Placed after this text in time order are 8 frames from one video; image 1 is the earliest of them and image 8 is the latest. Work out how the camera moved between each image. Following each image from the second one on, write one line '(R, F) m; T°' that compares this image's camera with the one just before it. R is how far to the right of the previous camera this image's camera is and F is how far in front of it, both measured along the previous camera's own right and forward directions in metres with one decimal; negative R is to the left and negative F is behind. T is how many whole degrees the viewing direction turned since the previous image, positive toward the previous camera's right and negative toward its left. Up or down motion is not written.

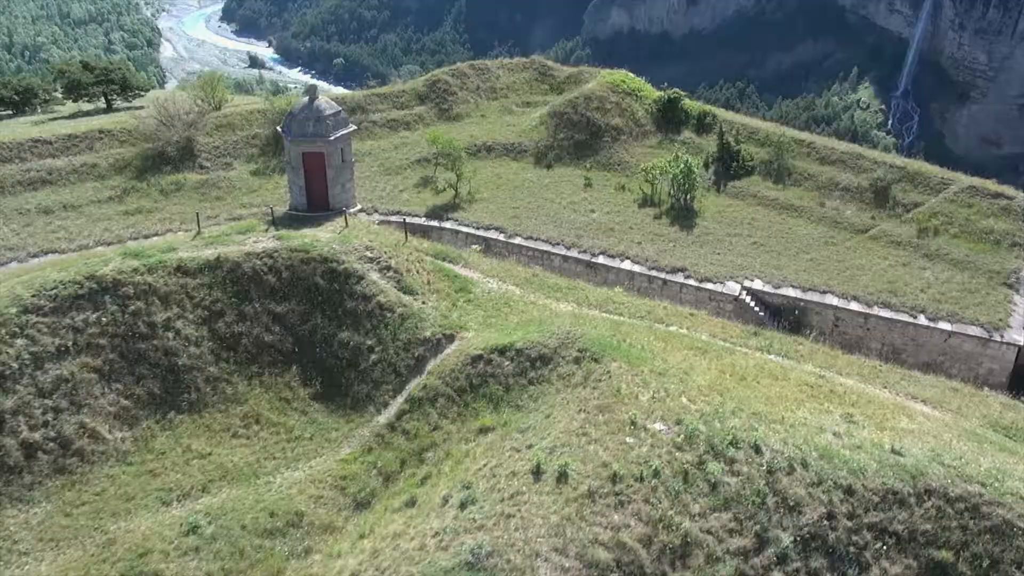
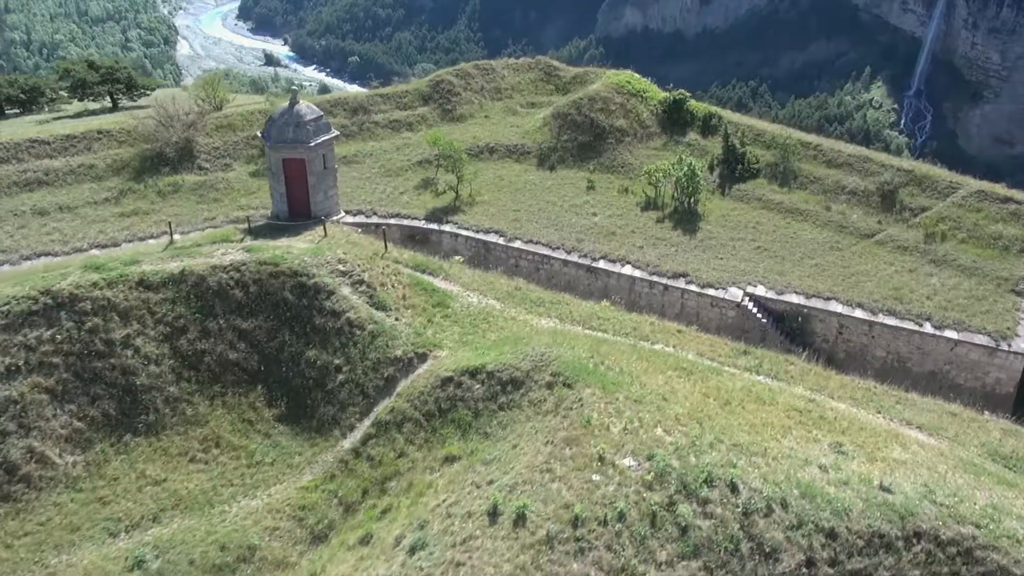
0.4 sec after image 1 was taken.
(+0.3, +0.3) m; -1°
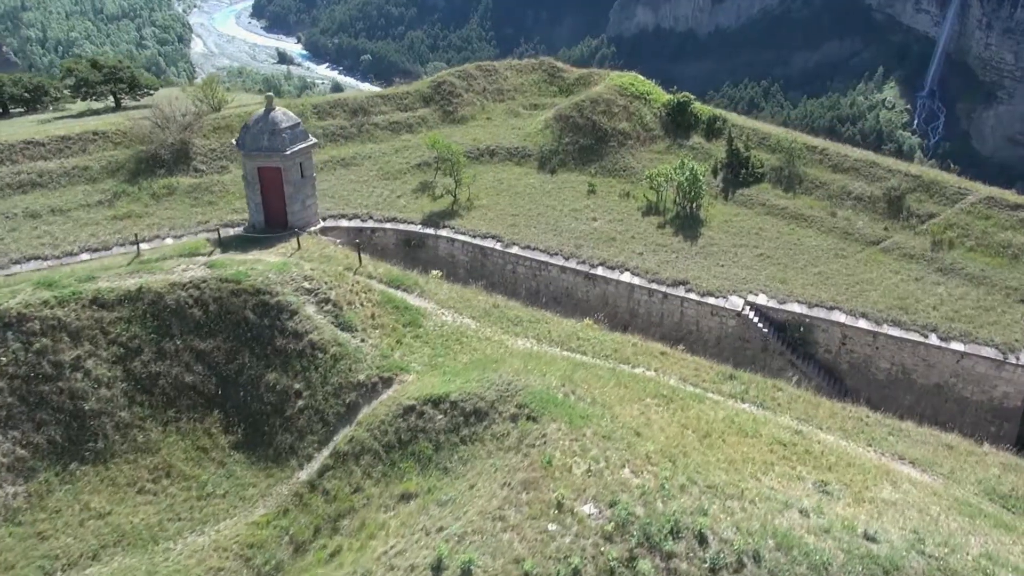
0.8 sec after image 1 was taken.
(+0.3, +0.4) m; -1°
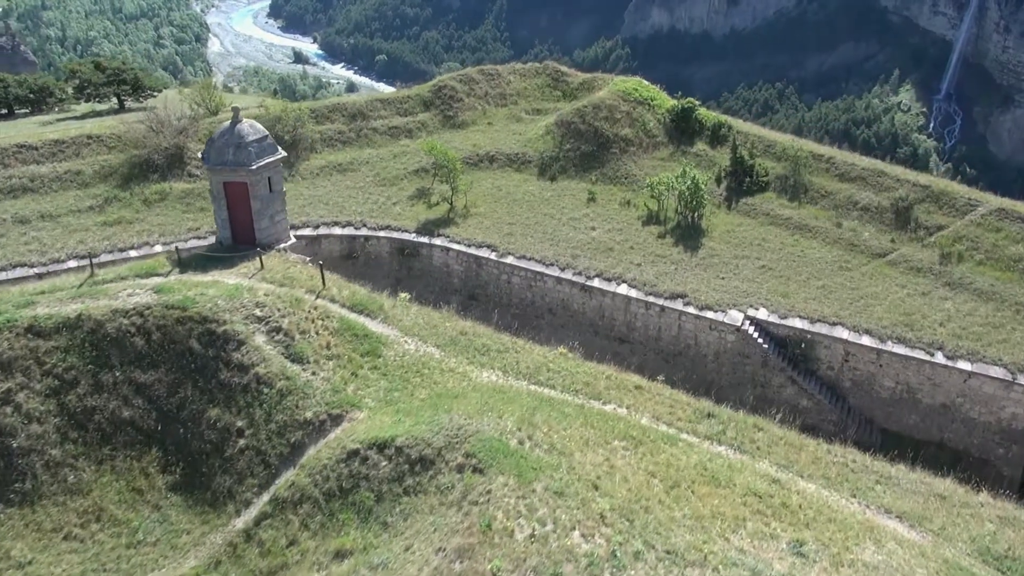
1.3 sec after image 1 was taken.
(+0.4, +0.4) m; -1°
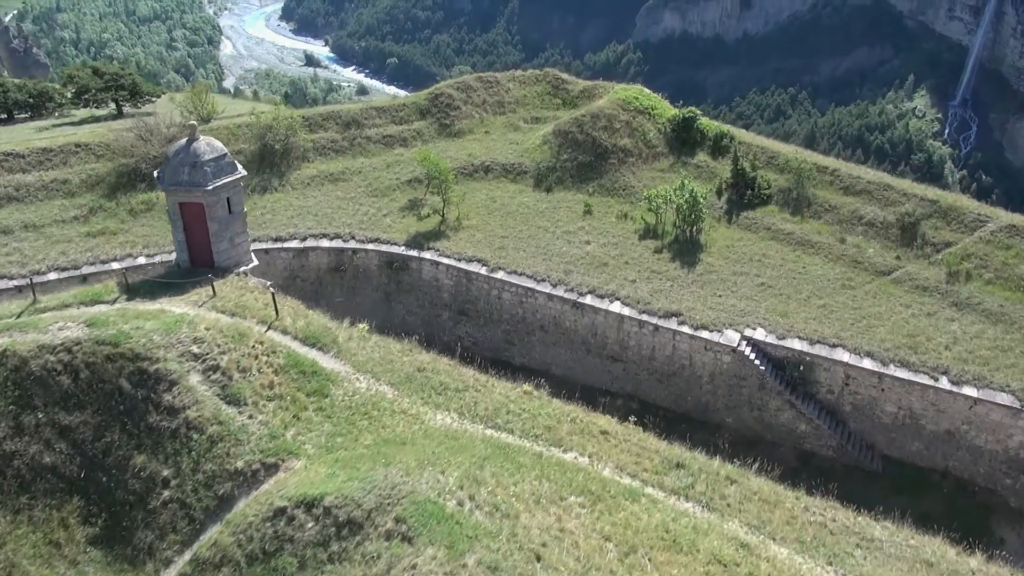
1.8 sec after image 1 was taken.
(+0.4, +0.5) m; -1°
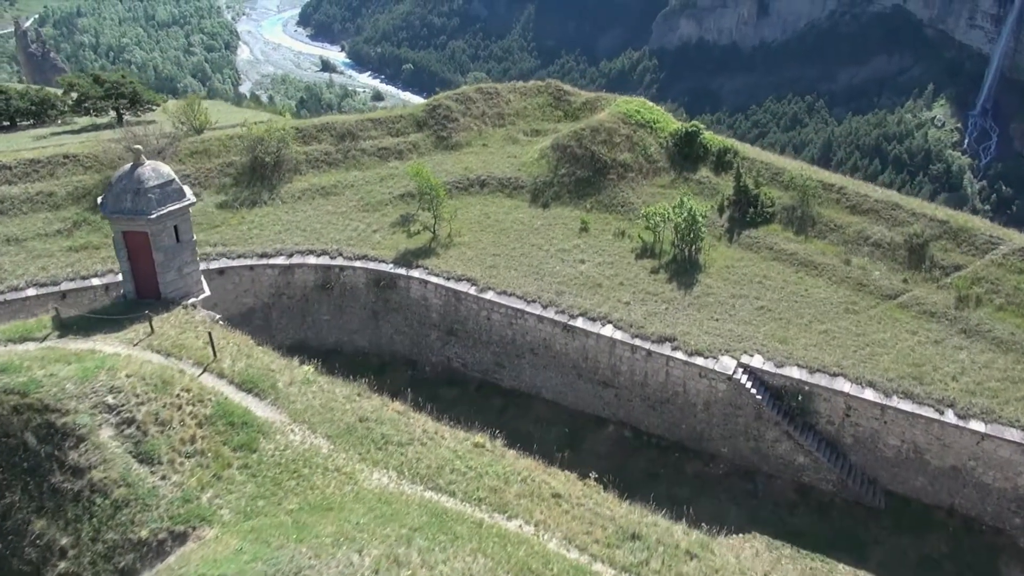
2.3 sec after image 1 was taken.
(+0.5, +0.5) m; -1°
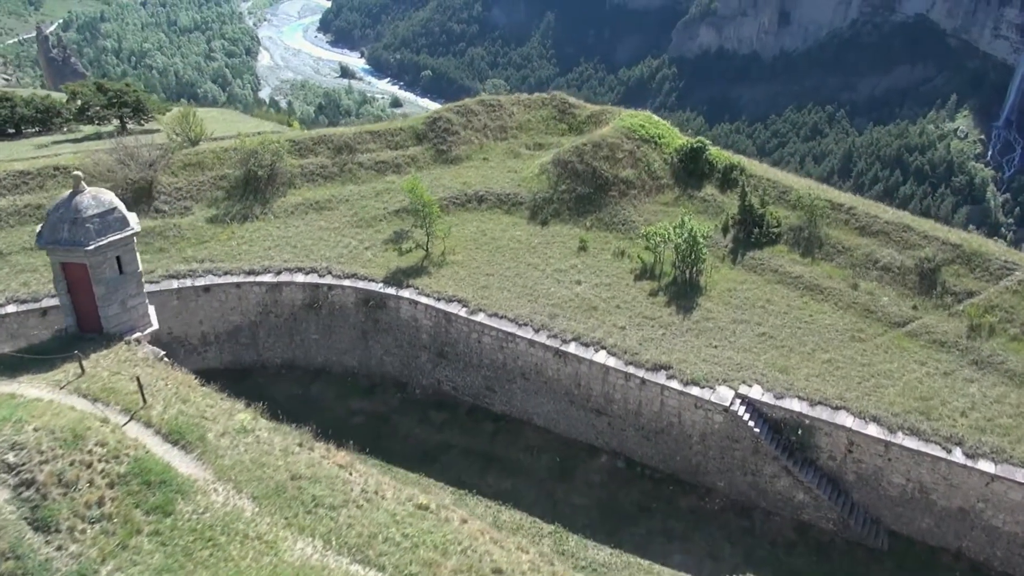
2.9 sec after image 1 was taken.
(+0.5, +0.5) m; -1°
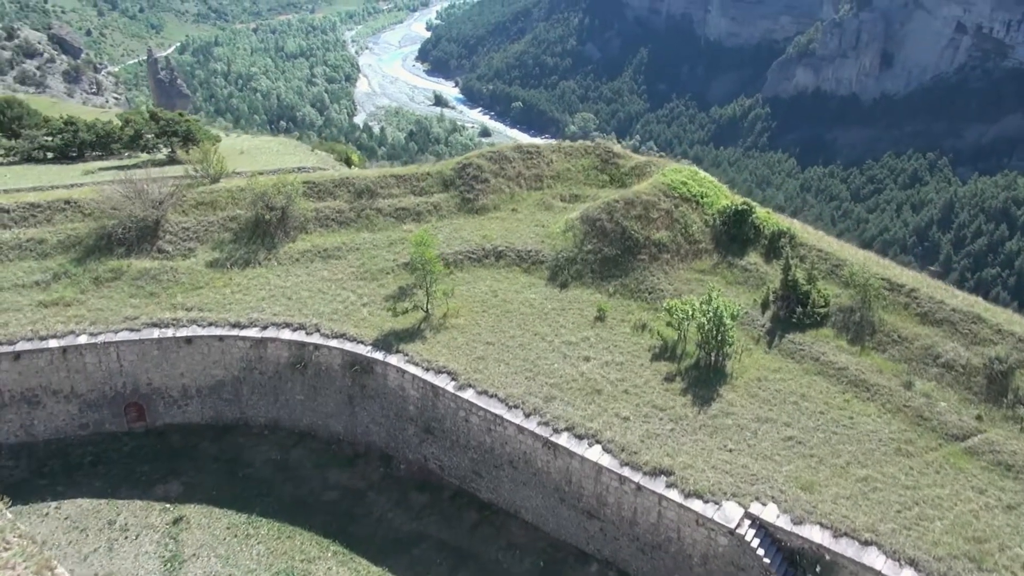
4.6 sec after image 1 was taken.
(+1.5, +1.7) m; -6°
